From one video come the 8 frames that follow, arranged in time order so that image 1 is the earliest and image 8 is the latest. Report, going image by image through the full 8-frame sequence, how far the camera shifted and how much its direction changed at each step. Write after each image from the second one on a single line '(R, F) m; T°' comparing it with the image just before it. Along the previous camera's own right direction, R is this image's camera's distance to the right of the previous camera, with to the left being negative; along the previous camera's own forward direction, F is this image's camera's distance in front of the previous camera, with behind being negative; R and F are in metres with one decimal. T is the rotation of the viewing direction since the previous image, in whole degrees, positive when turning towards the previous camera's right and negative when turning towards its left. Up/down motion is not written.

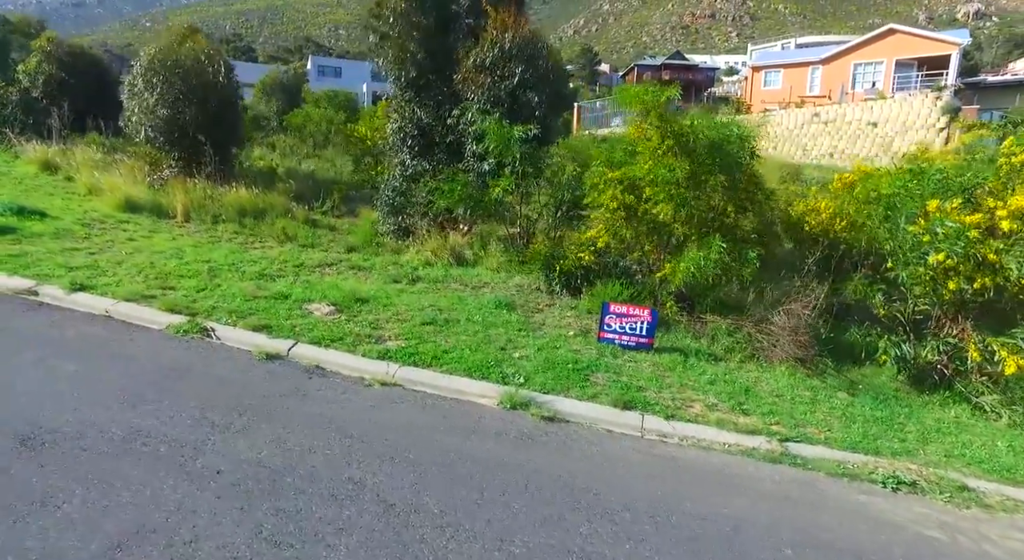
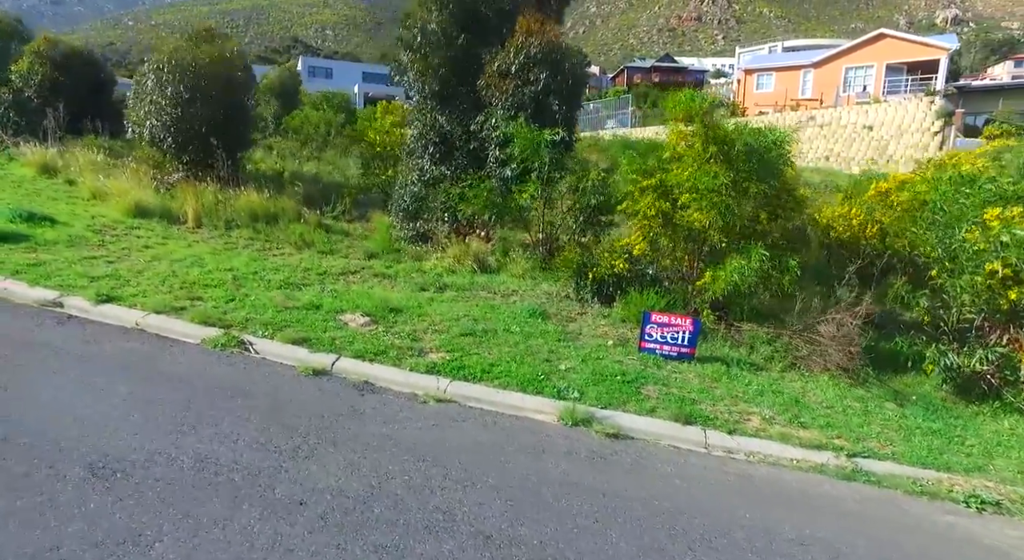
(-0.5, +0.1) m; +1°
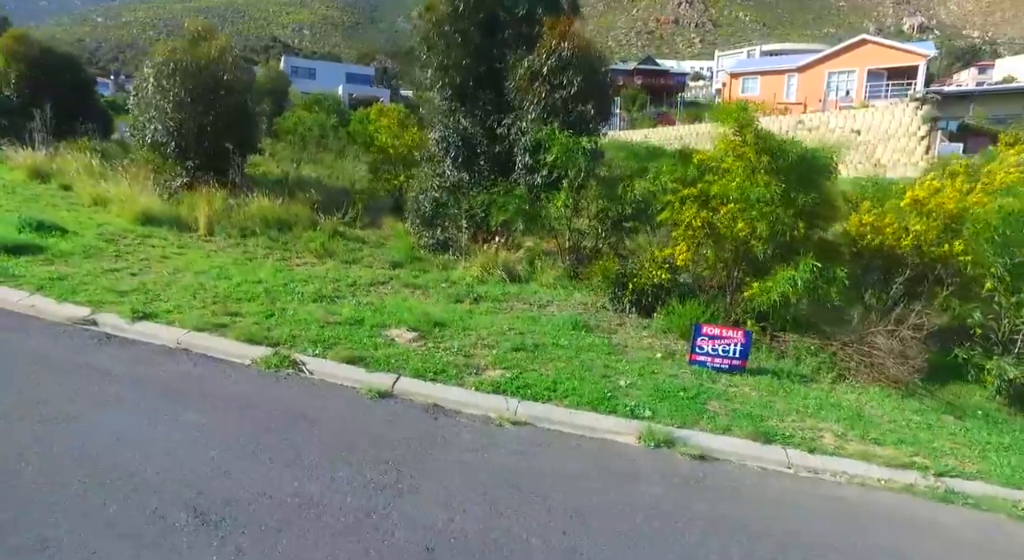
(-0.6, +0.2) m; +2°
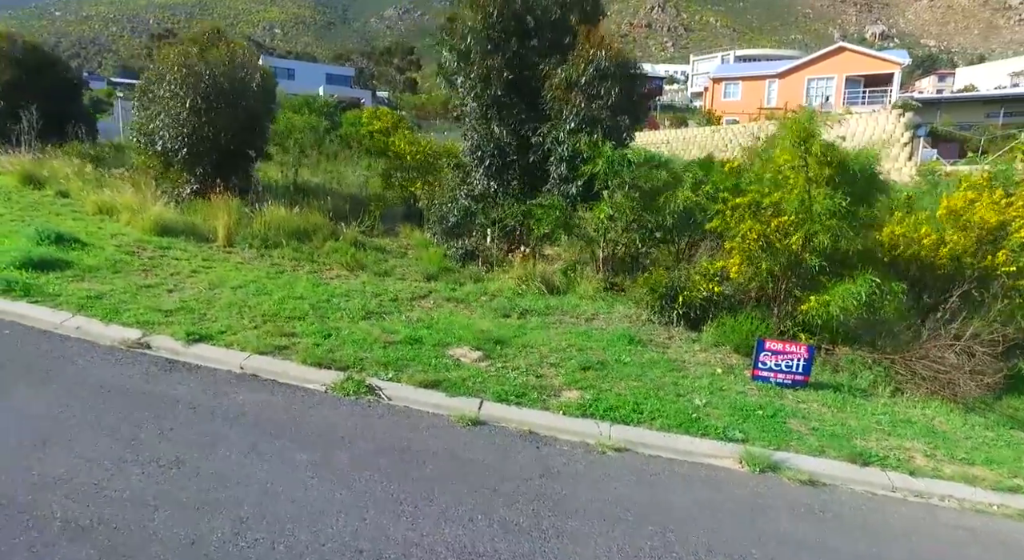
(-0.8, +0.2) m; +3°
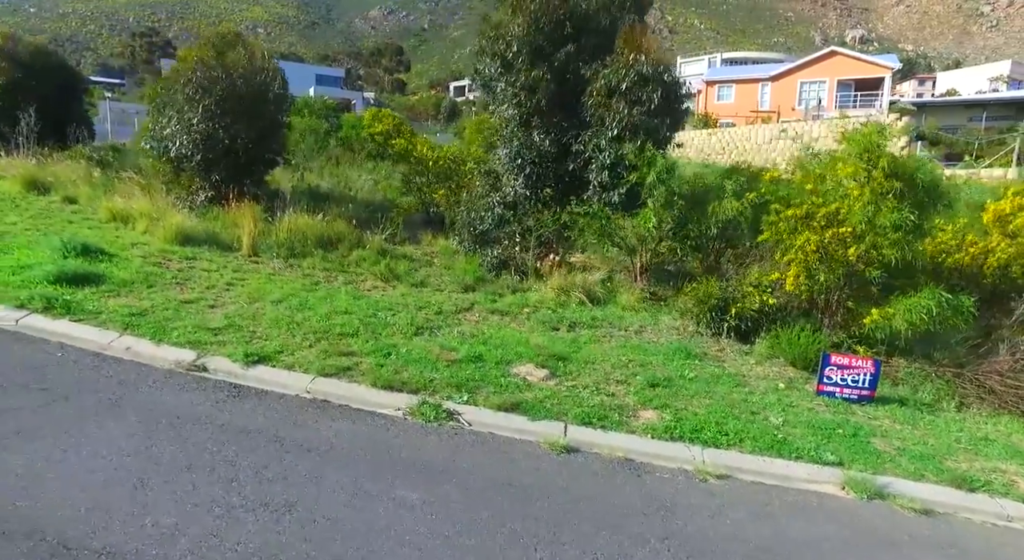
(-0.7, +0.2) m; +2°
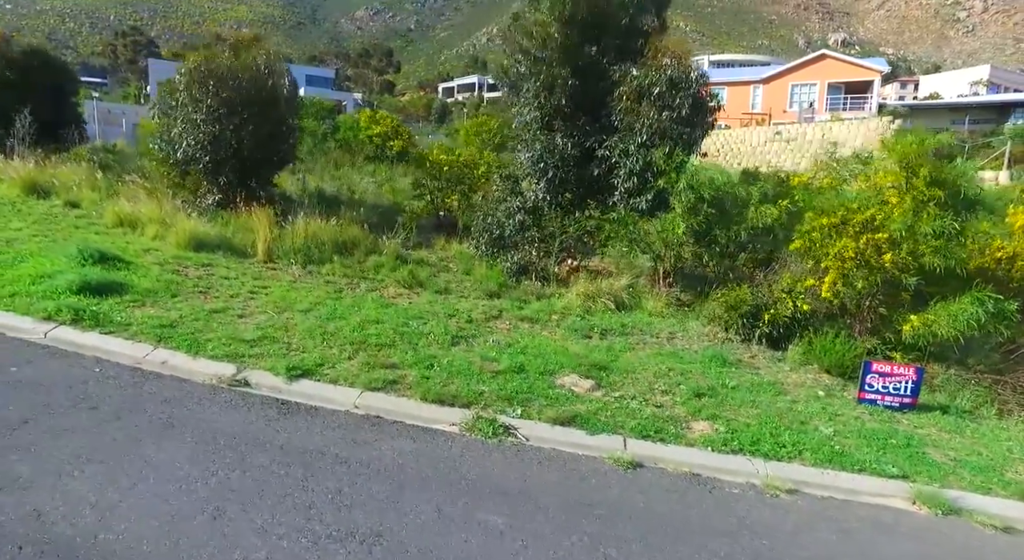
(-0.4, +0.1) m; +1°
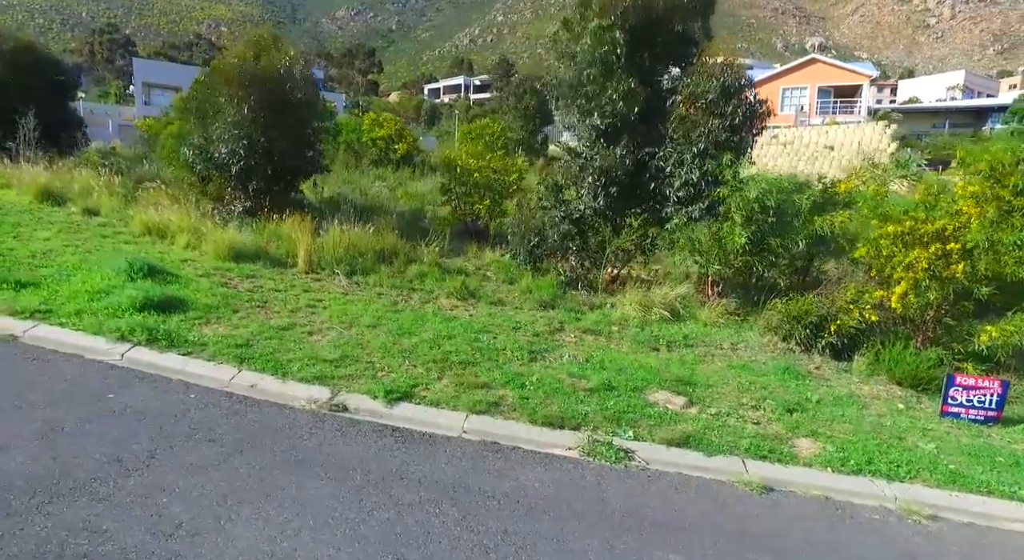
(-0.8, +0.2) m; +2°
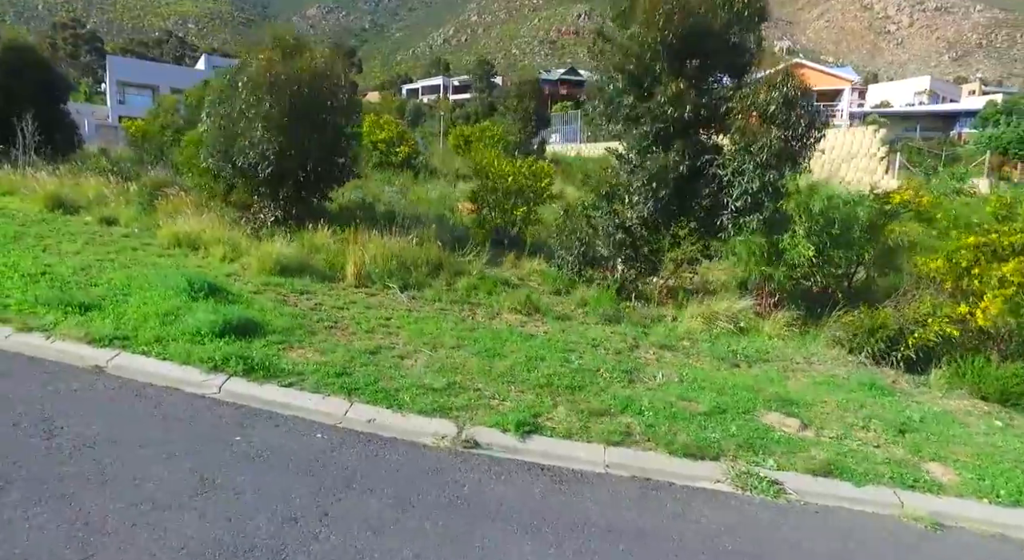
(-1.0, +0.3) m; +3°
